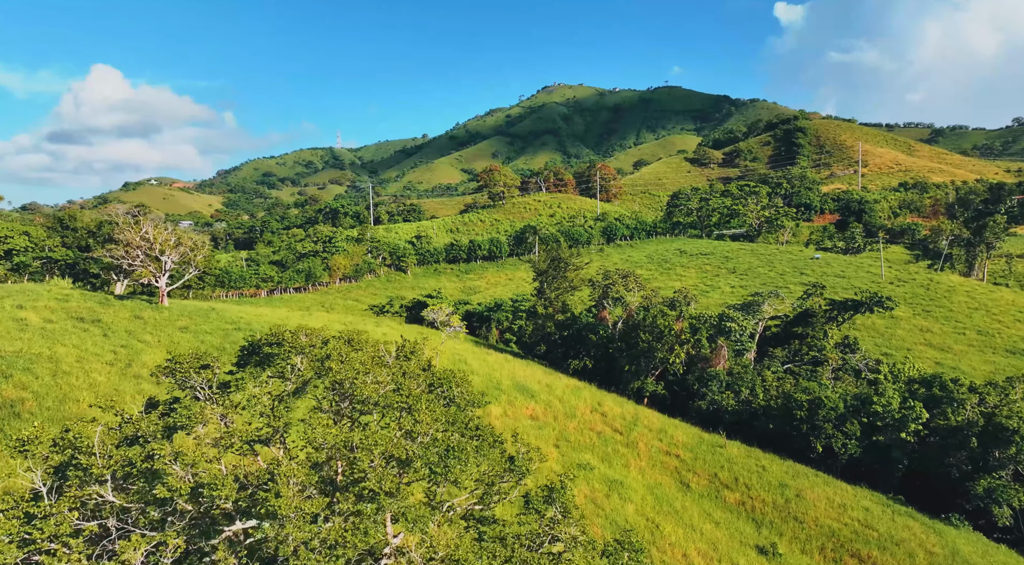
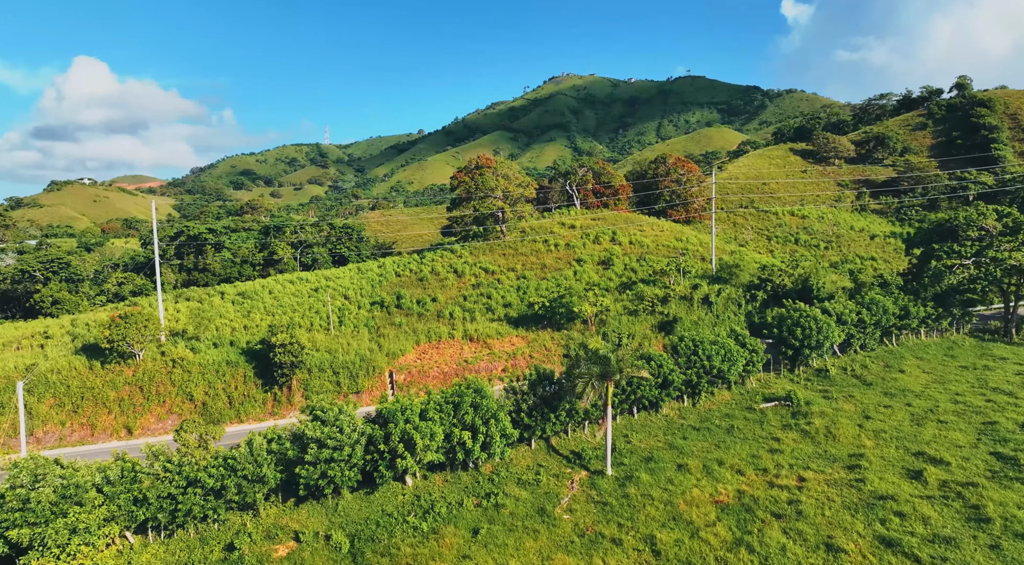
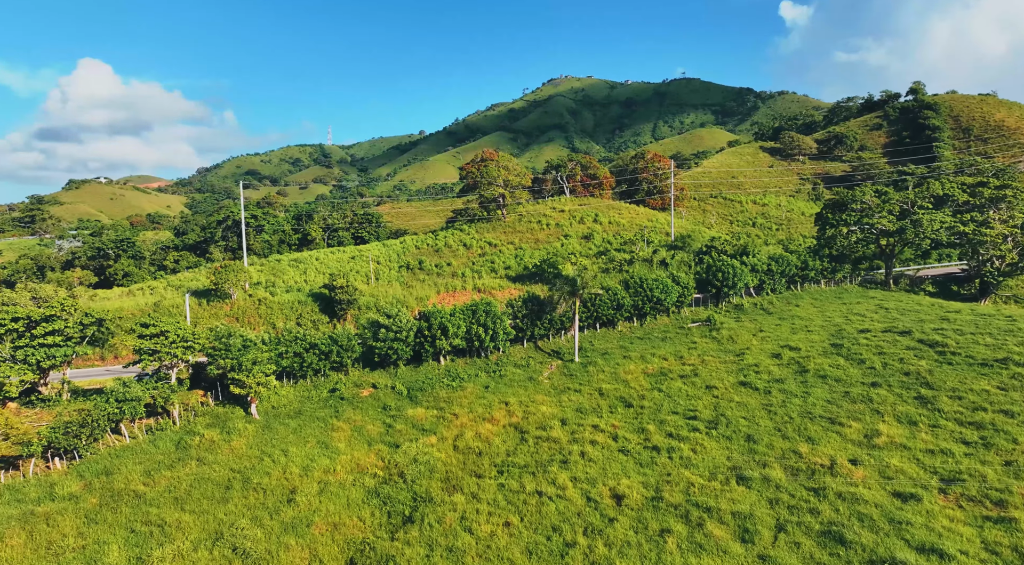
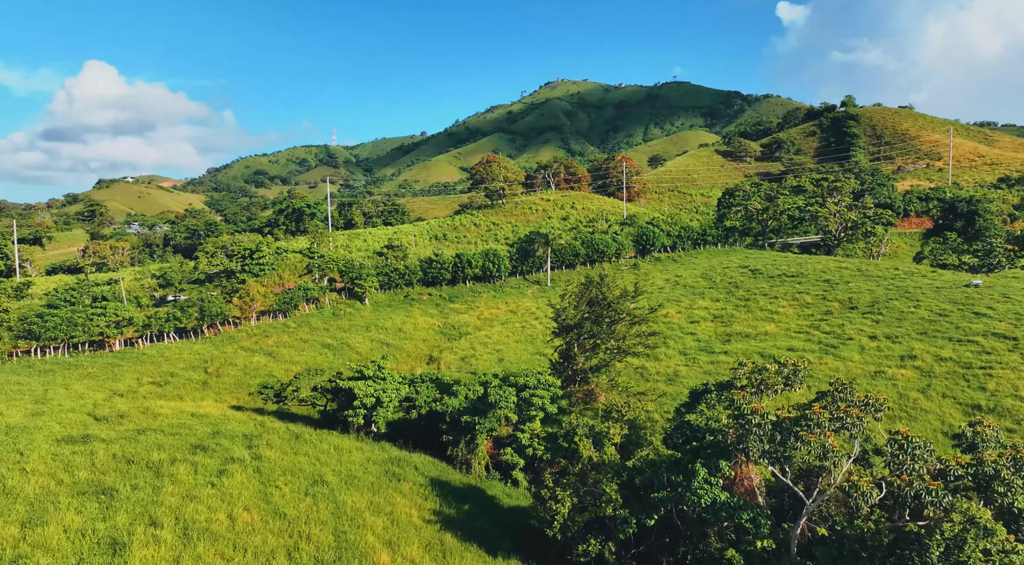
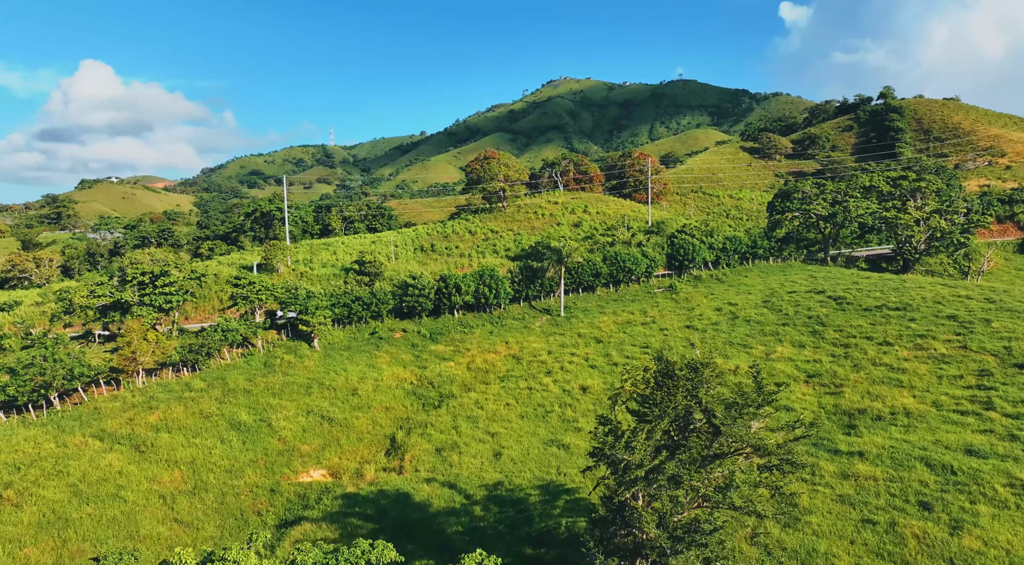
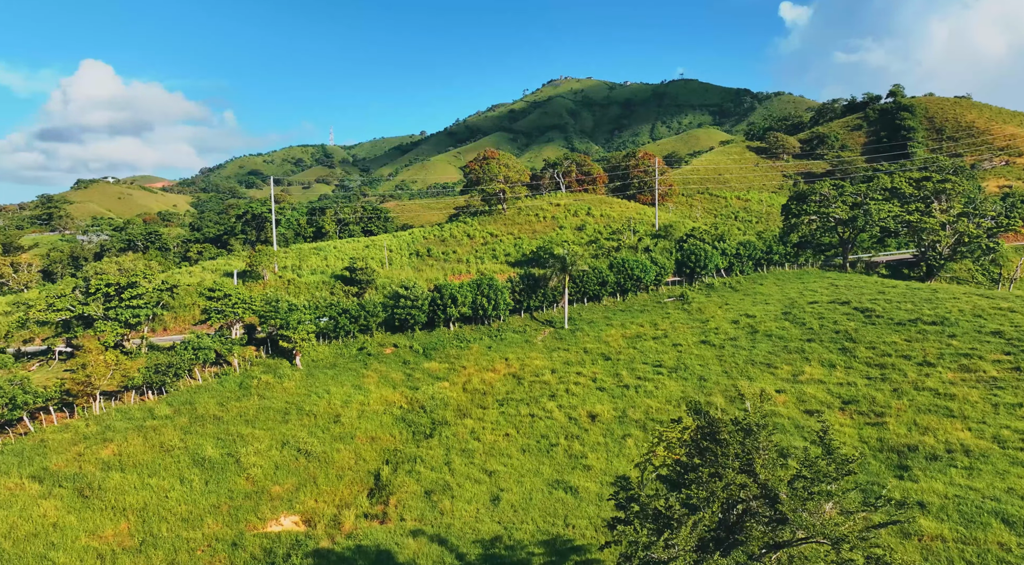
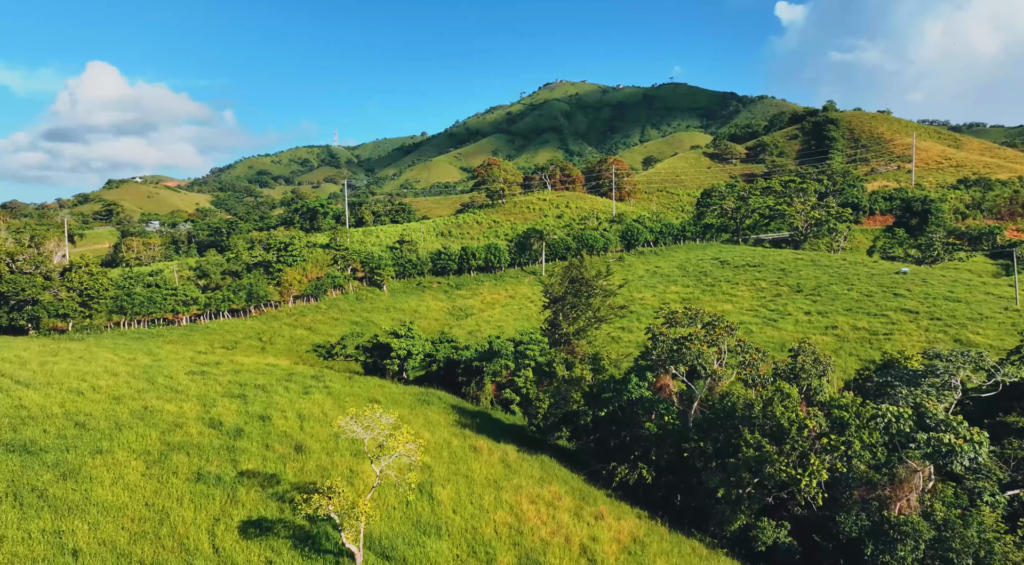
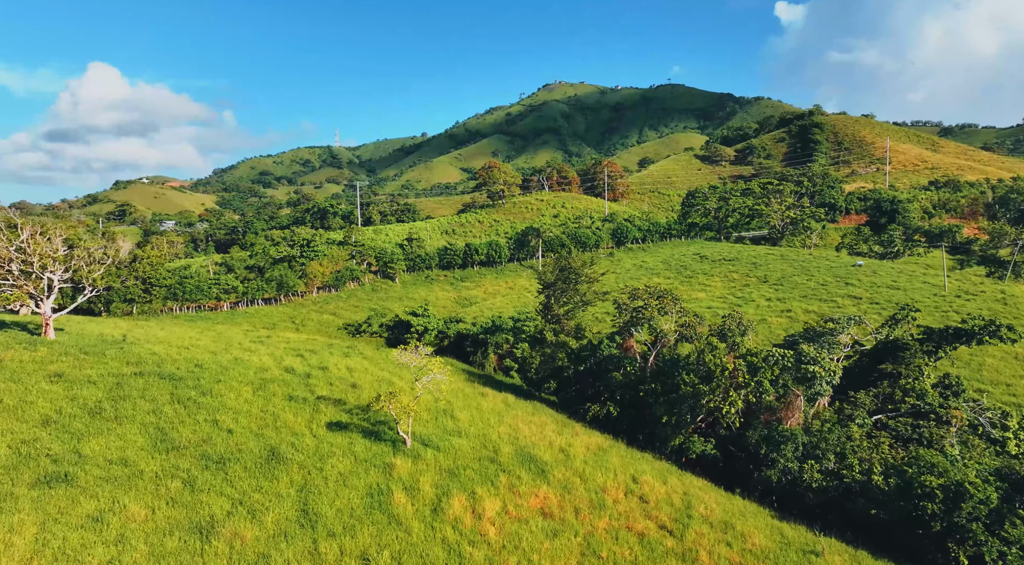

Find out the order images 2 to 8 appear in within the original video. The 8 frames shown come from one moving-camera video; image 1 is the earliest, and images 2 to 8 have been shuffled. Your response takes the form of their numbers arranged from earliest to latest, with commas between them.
8, 7, 4, 5, 6, 3, 2
